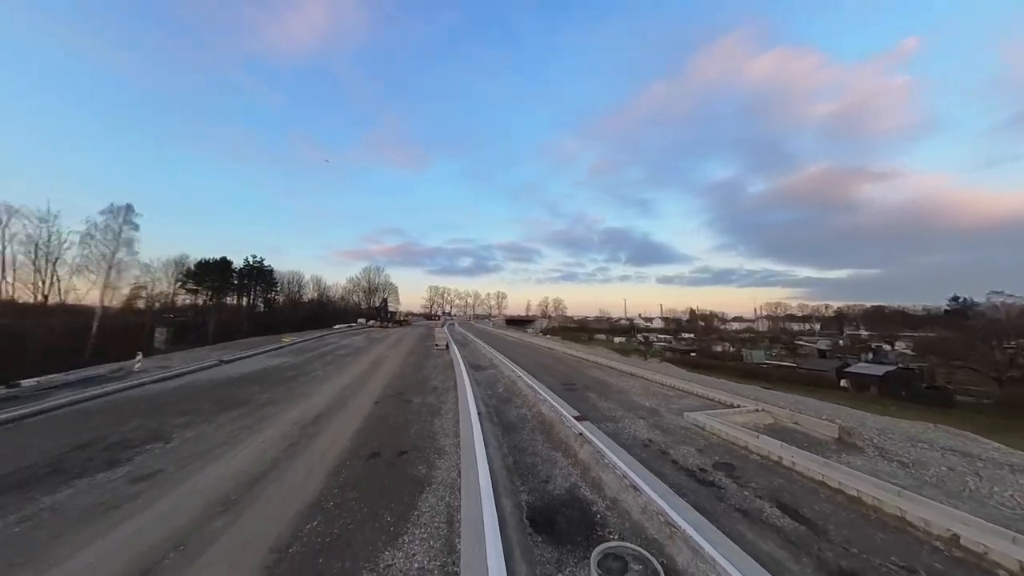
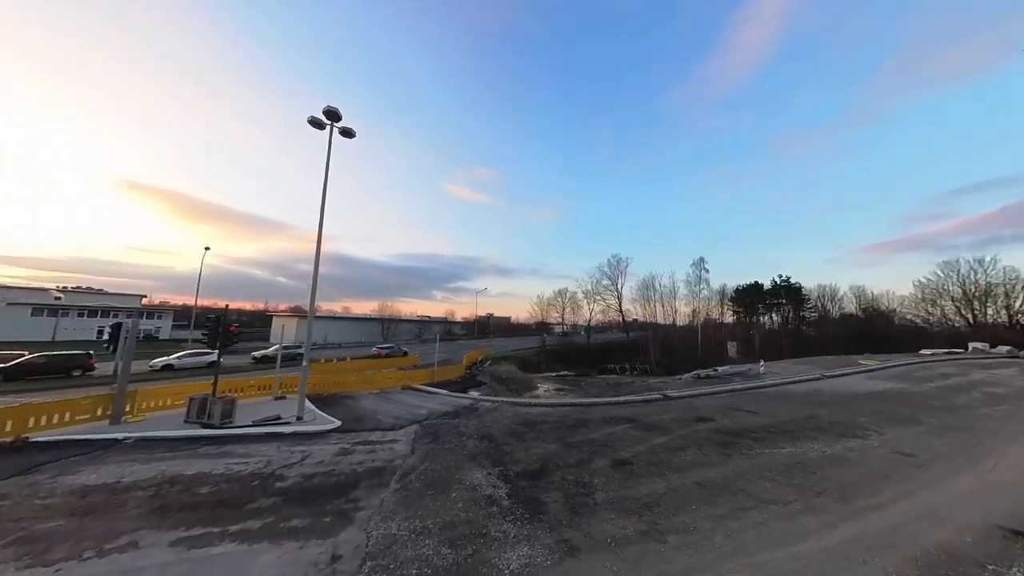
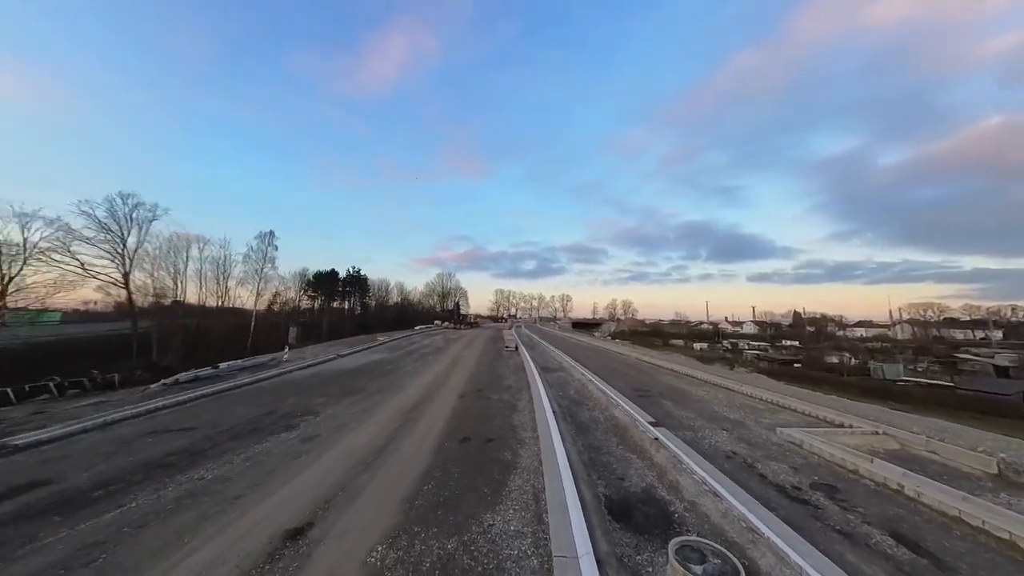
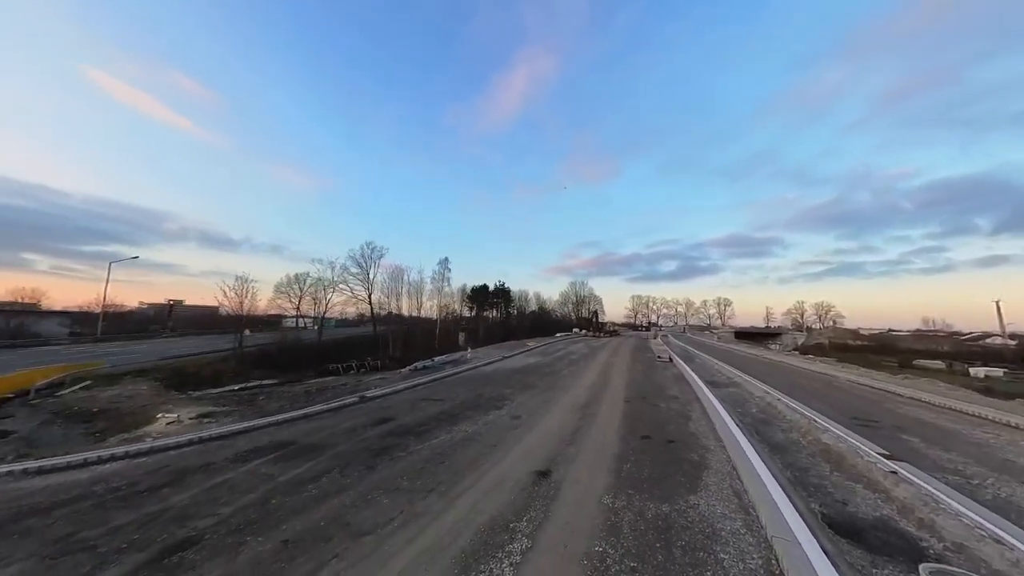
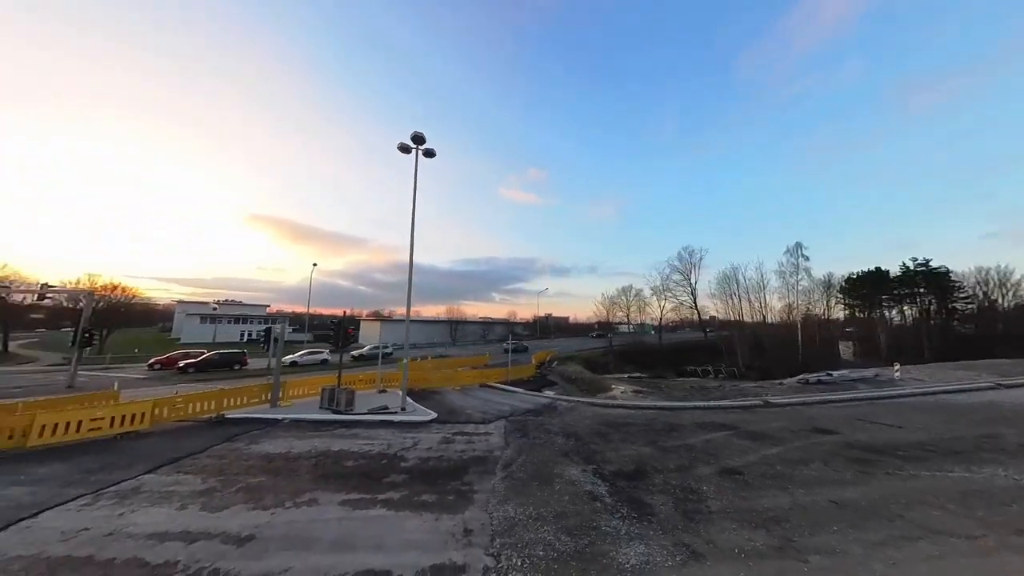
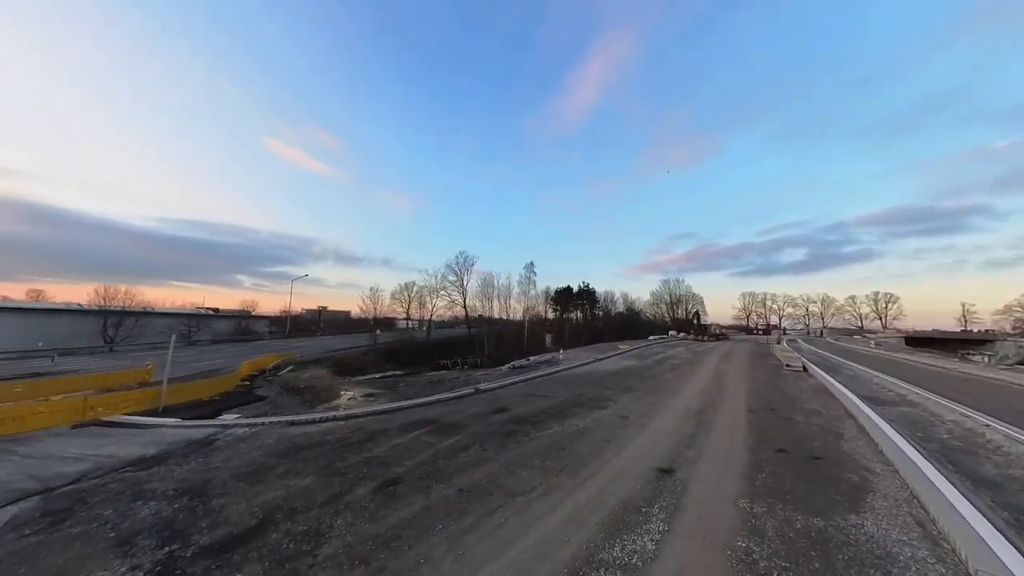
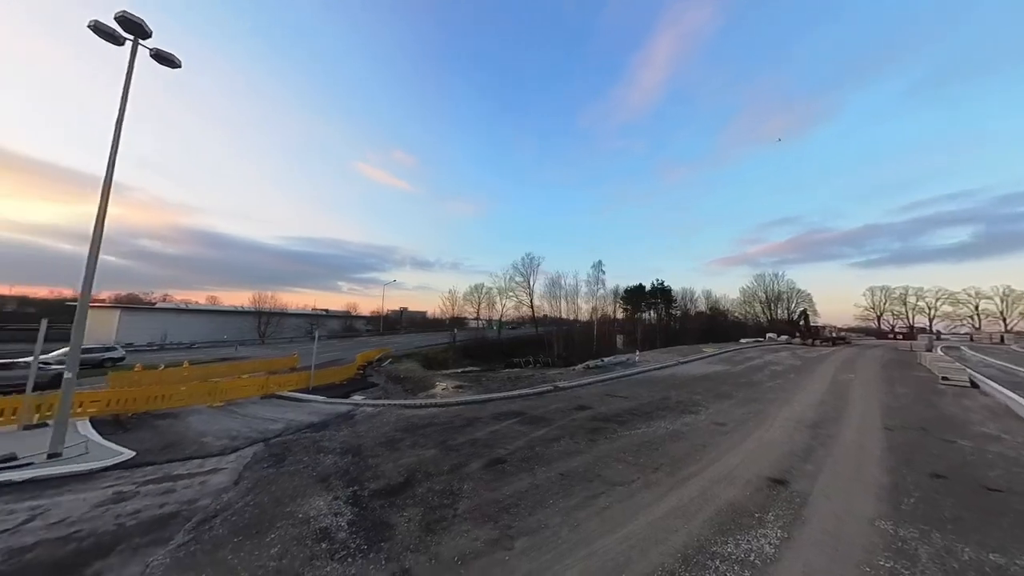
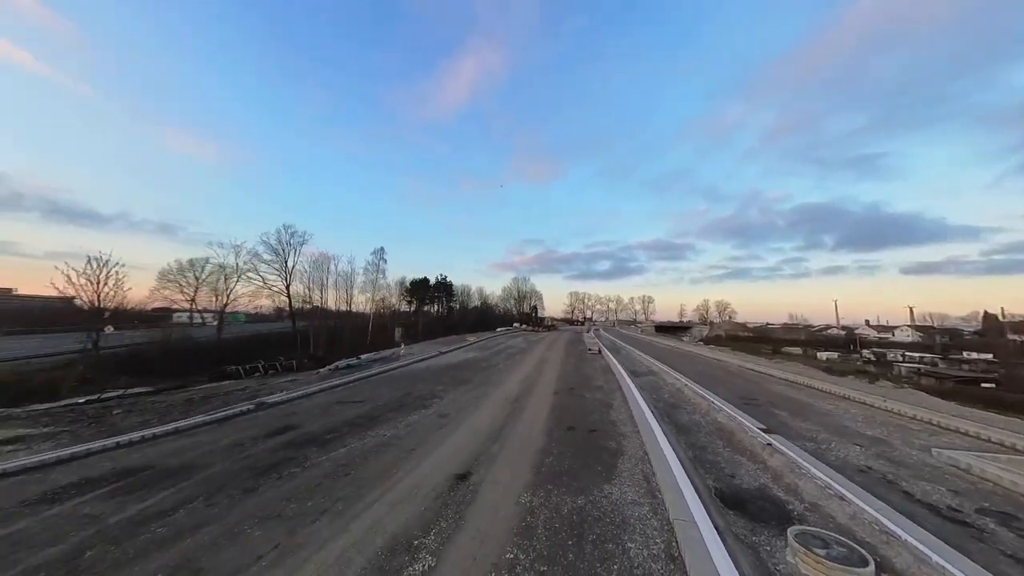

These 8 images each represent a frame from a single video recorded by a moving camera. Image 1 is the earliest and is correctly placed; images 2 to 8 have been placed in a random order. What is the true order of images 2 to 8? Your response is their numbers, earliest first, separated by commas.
3, 8, 4, 6, 7, 2, 5
